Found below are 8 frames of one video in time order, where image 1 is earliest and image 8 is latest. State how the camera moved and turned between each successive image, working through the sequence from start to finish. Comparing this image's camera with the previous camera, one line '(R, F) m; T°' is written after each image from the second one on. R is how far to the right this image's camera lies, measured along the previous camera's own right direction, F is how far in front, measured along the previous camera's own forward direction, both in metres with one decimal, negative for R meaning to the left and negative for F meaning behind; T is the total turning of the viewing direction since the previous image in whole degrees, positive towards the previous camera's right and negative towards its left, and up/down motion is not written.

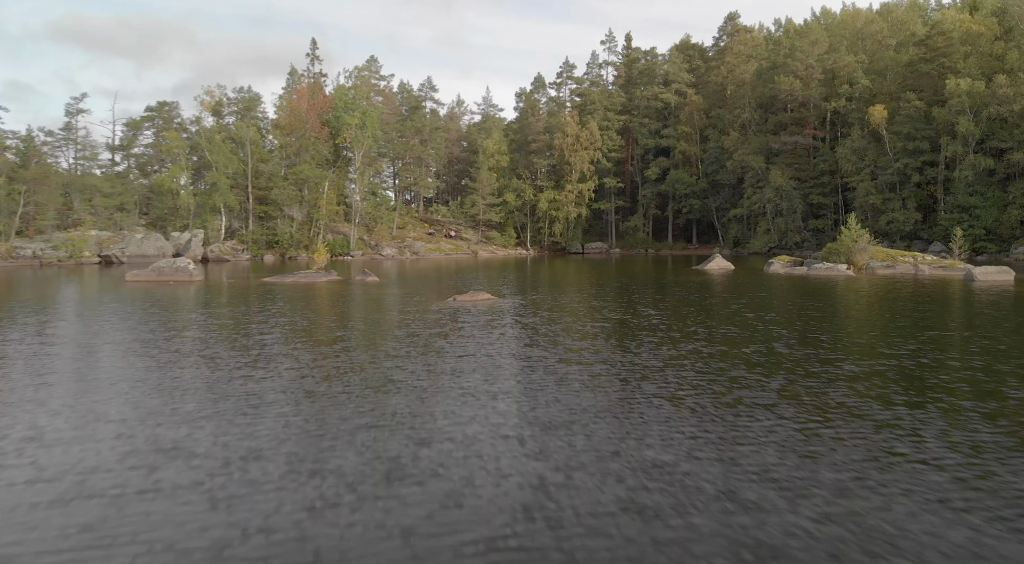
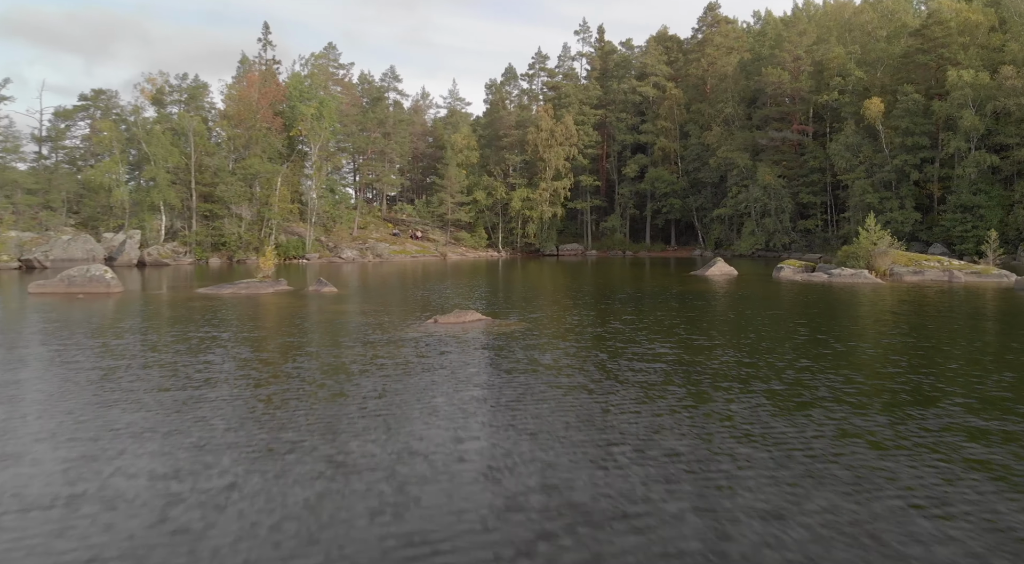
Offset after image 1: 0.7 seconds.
(-0.9, +4.0) m; +4°
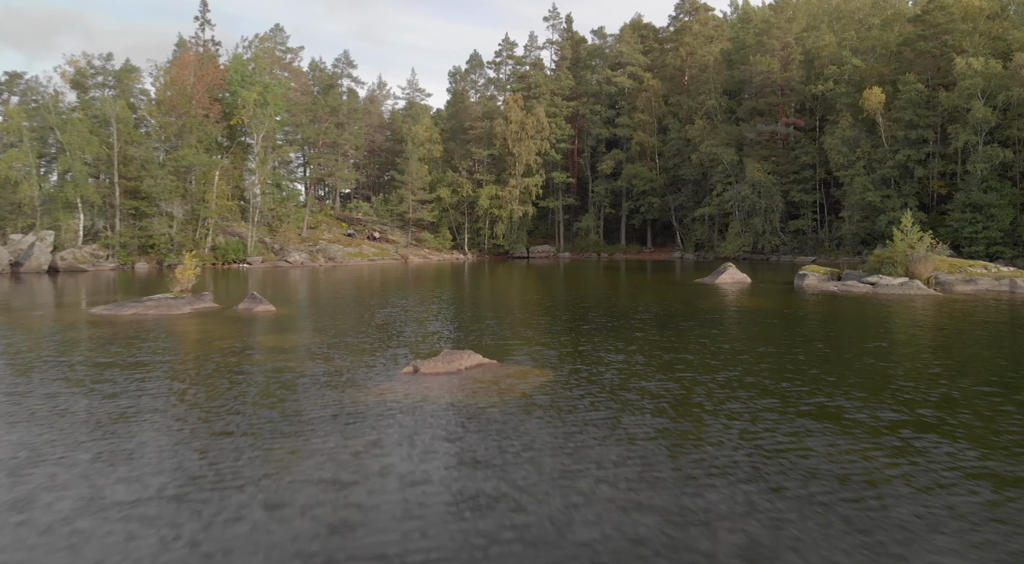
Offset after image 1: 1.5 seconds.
(-1.0, +4.7) m; +4°
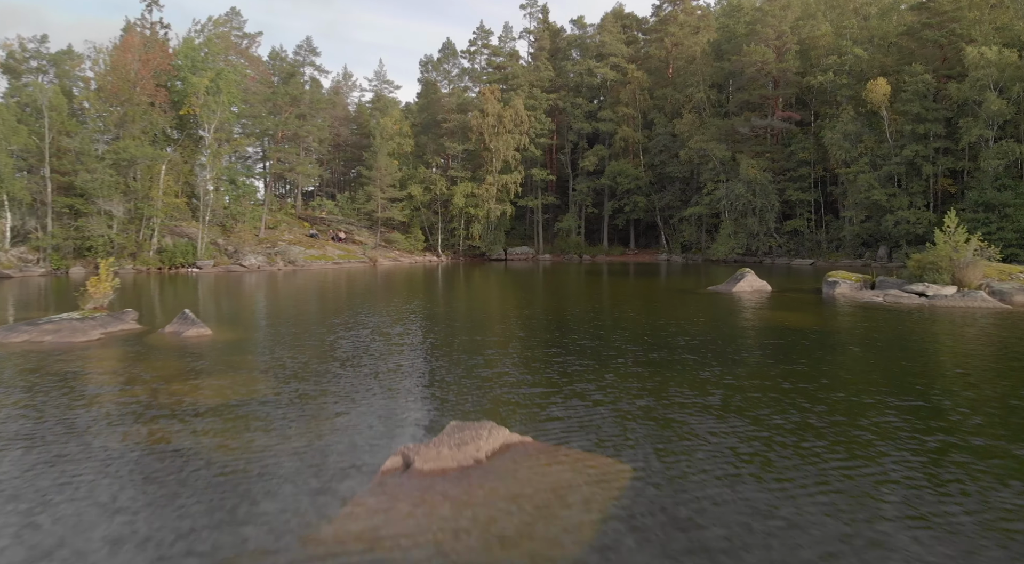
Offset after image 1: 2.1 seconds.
(-0.8, +3.5) m; +3°
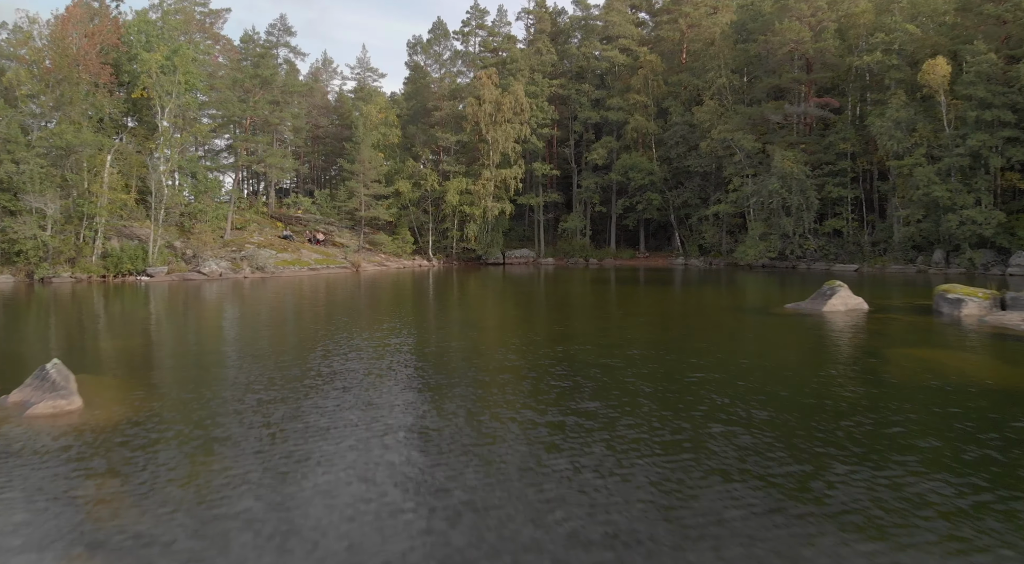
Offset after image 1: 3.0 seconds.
(-1.1, +5.3) m; +1°
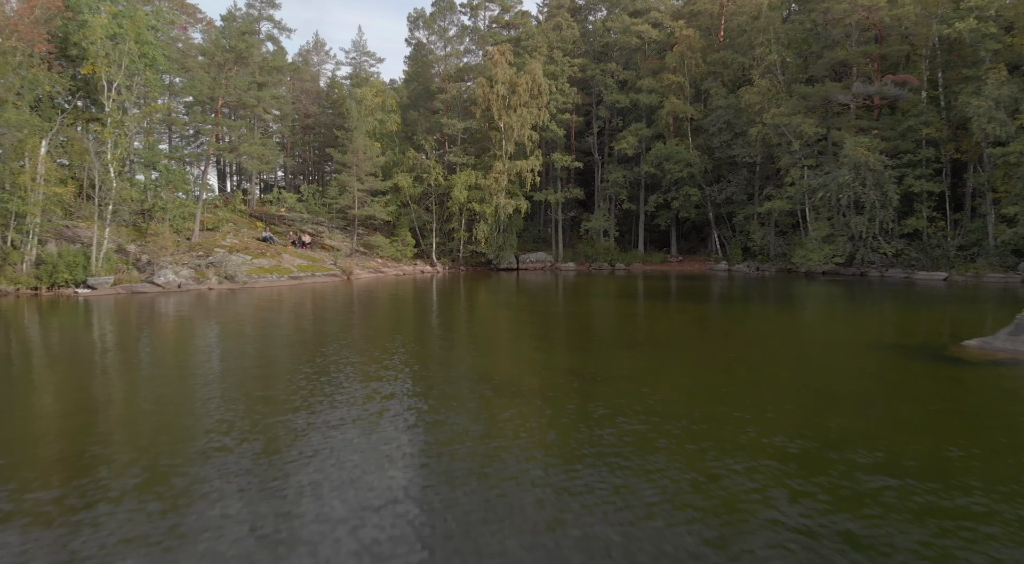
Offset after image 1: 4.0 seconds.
(-1.0, +5.9) m; 0°
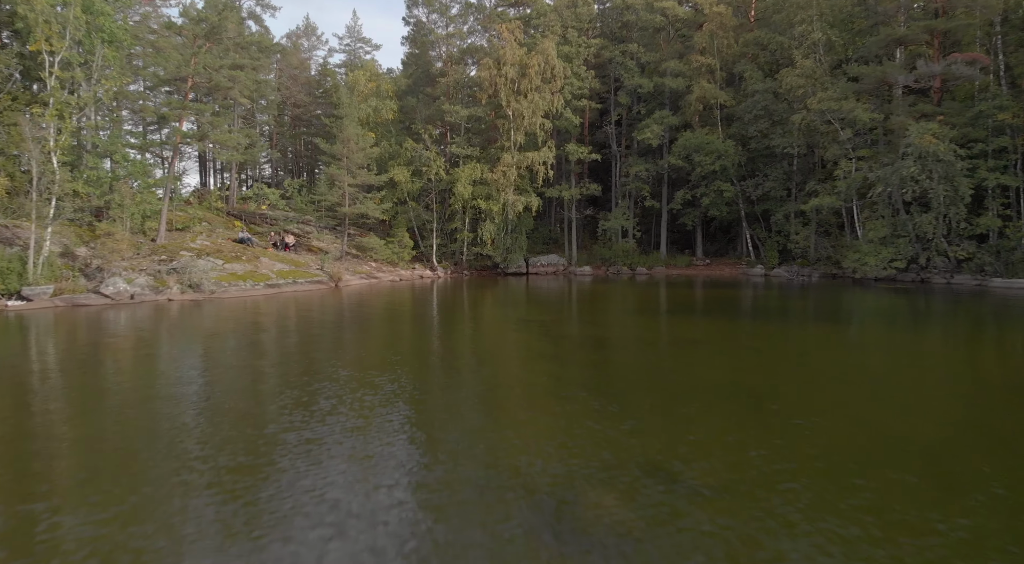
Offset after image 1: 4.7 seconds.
(-0.5, +4.2) m; 0°
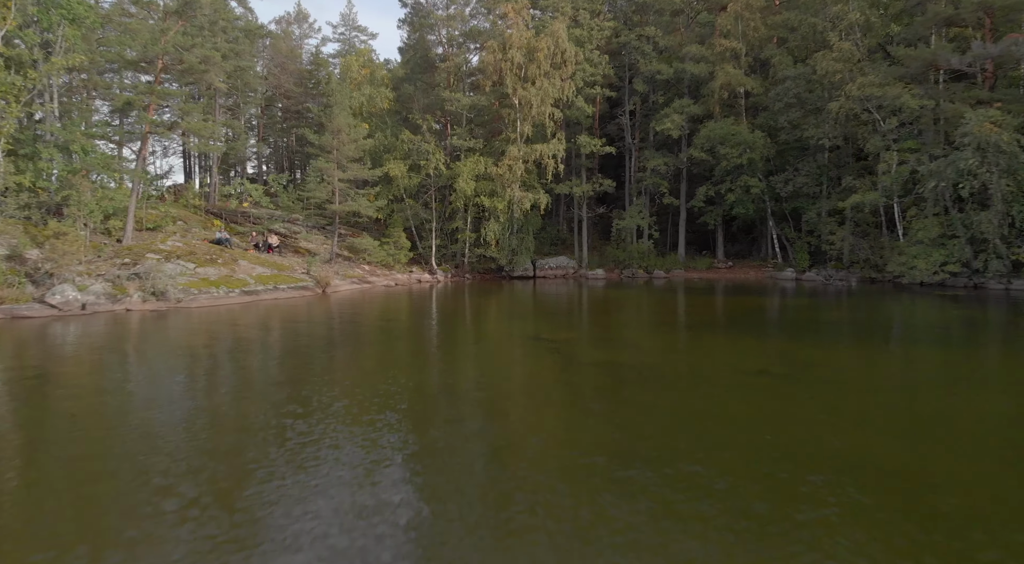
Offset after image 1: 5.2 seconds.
(-0.3, +3.0) m; 0°
